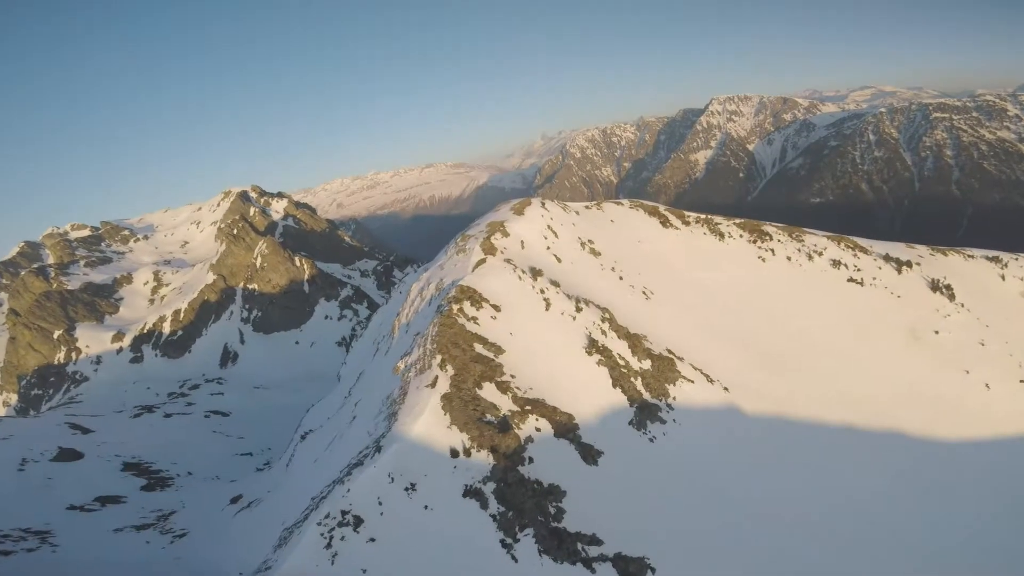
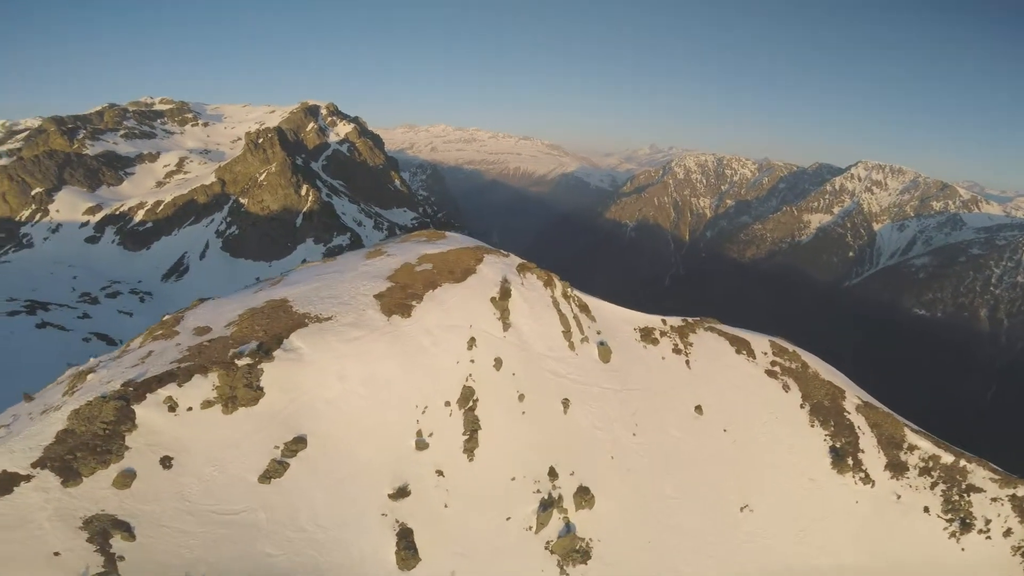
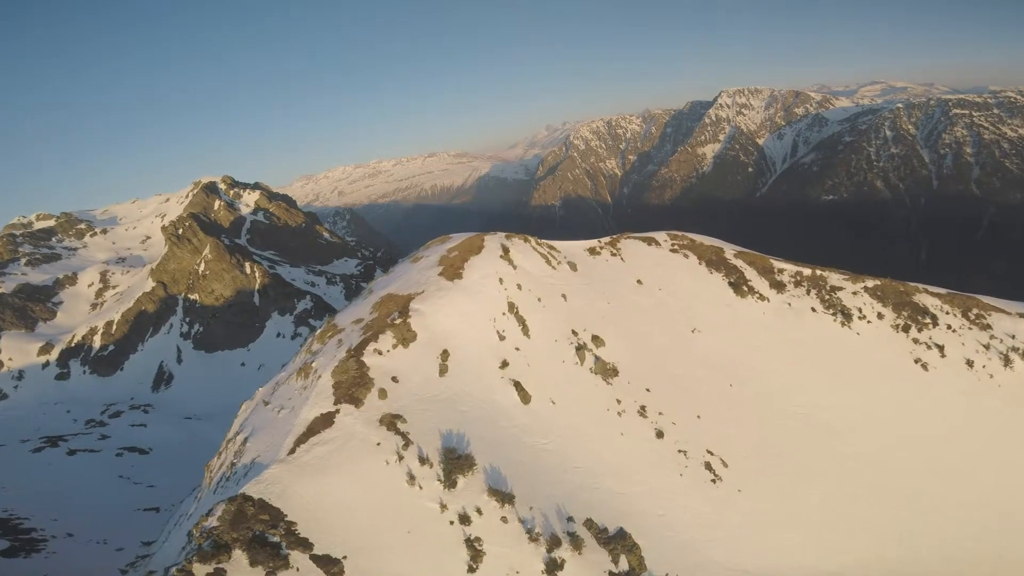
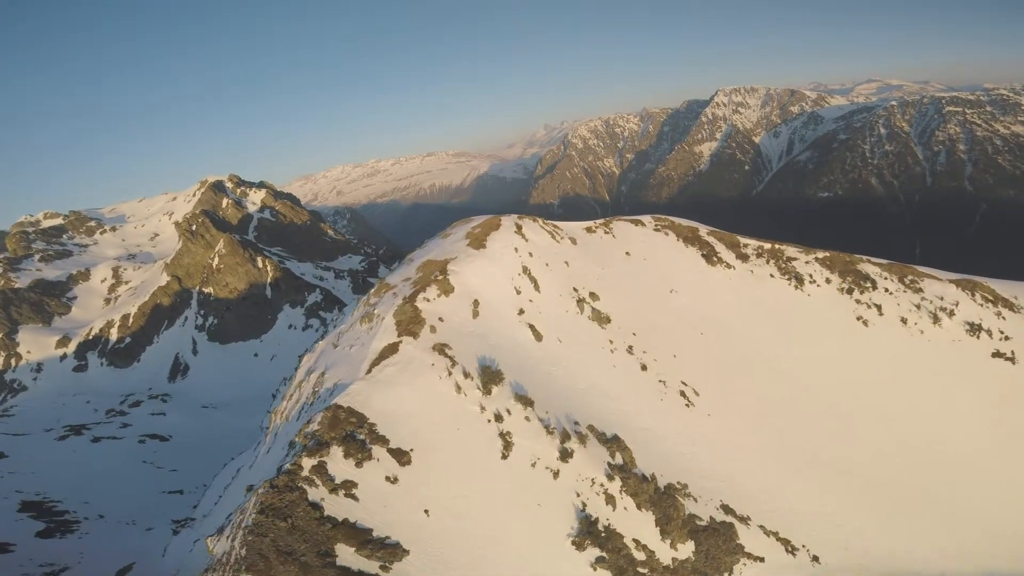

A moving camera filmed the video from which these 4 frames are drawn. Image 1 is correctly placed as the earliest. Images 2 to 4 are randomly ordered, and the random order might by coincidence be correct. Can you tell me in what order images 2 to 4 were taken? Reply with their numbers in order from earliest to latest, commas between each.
4, 3, 2
